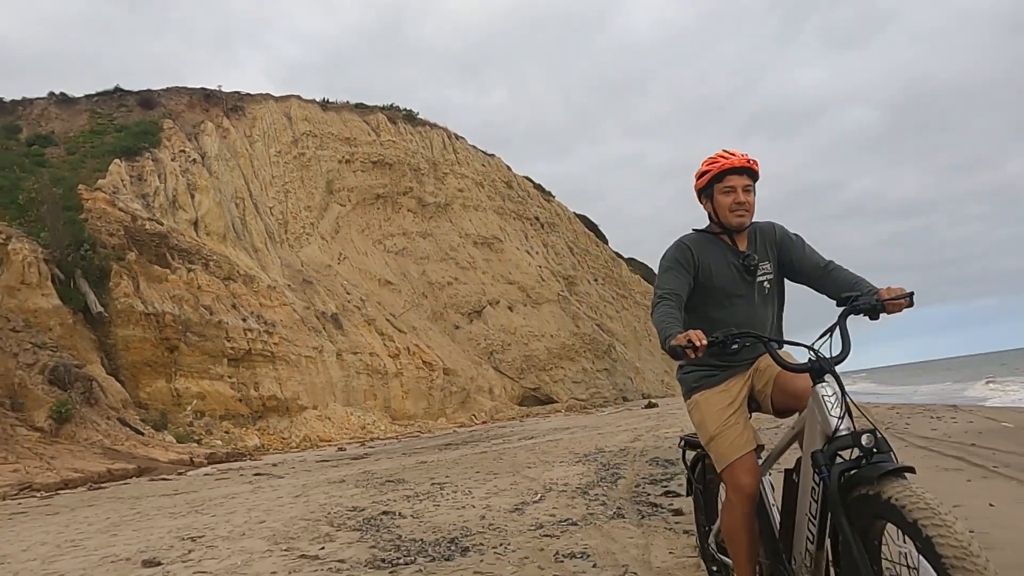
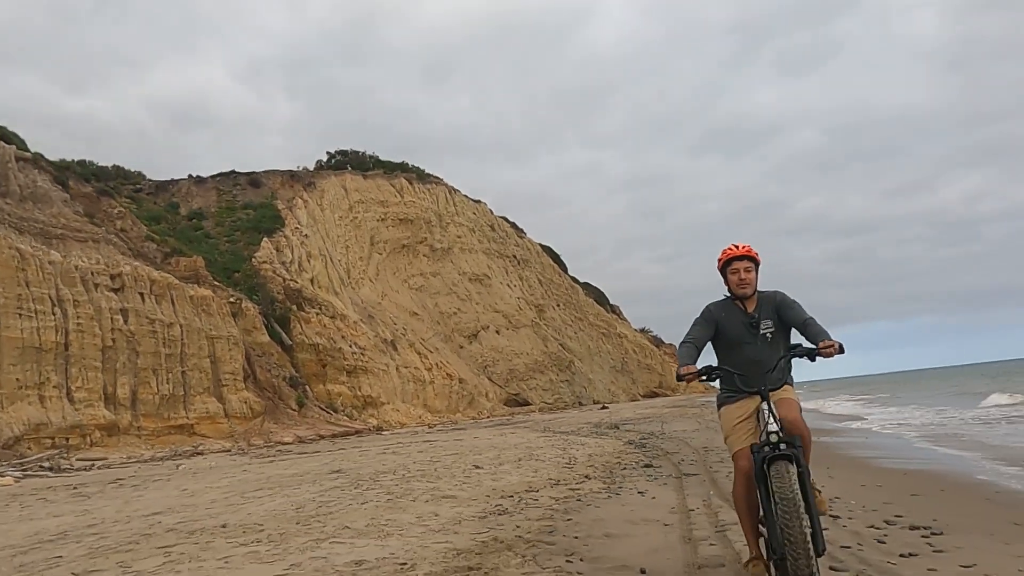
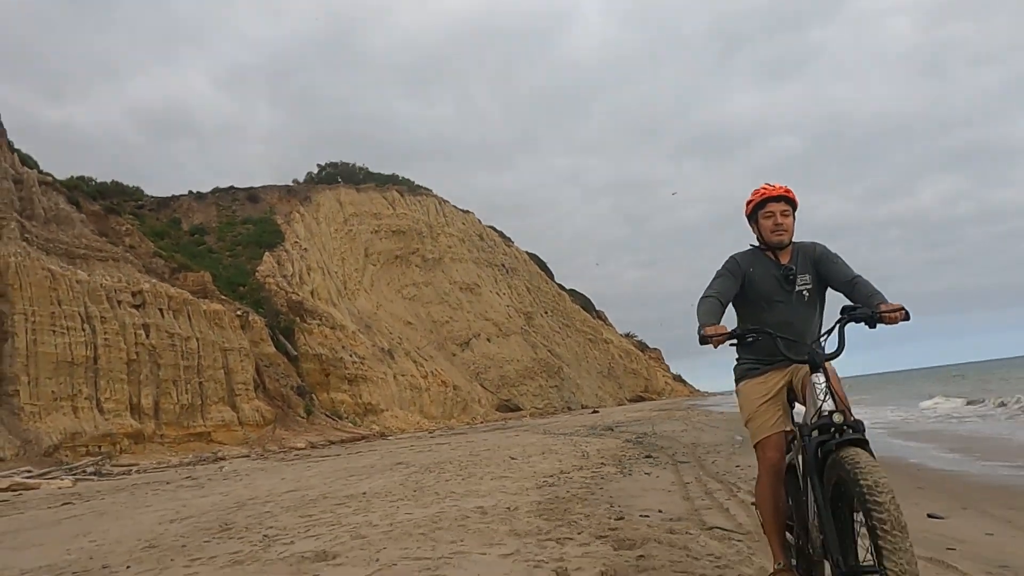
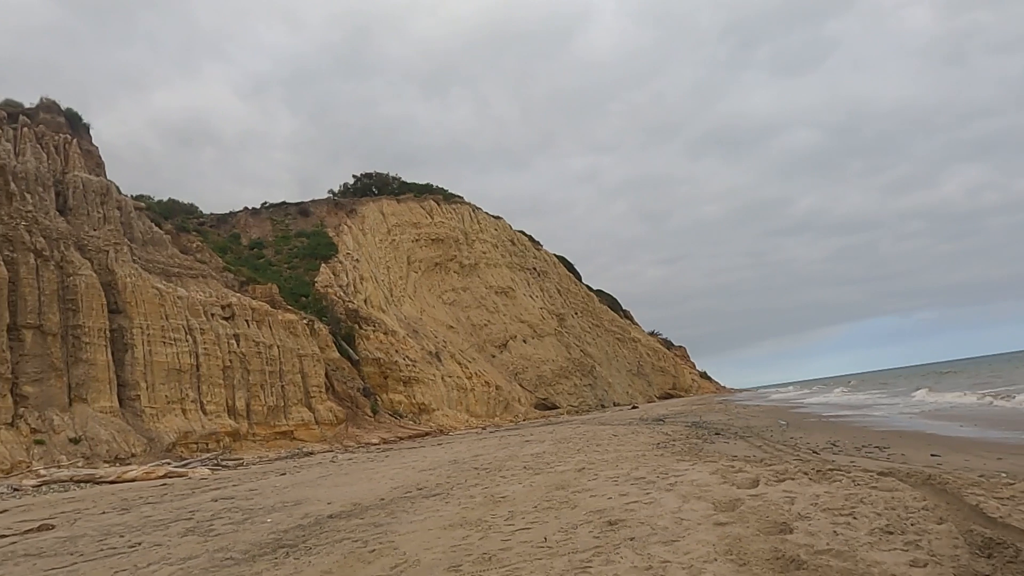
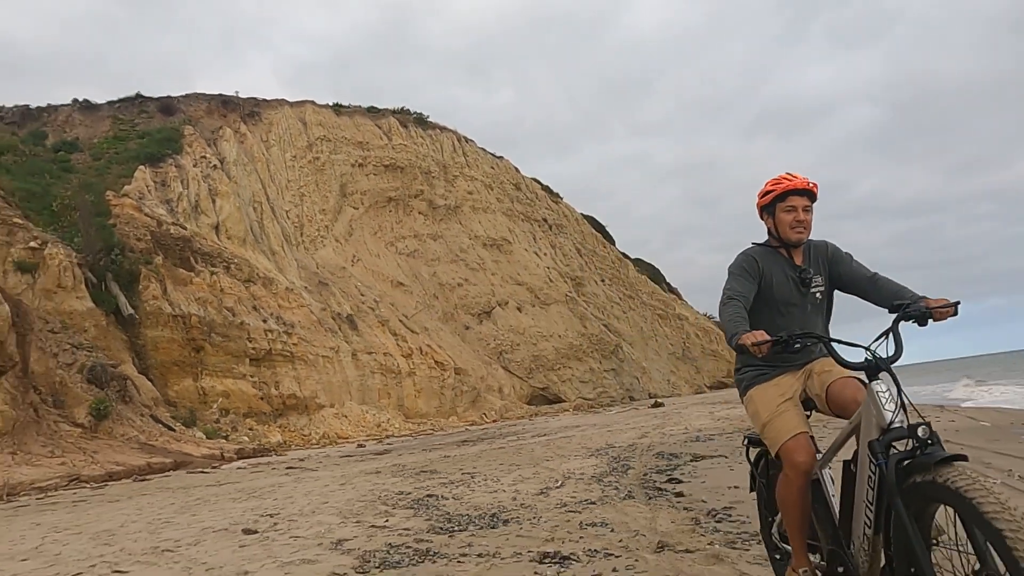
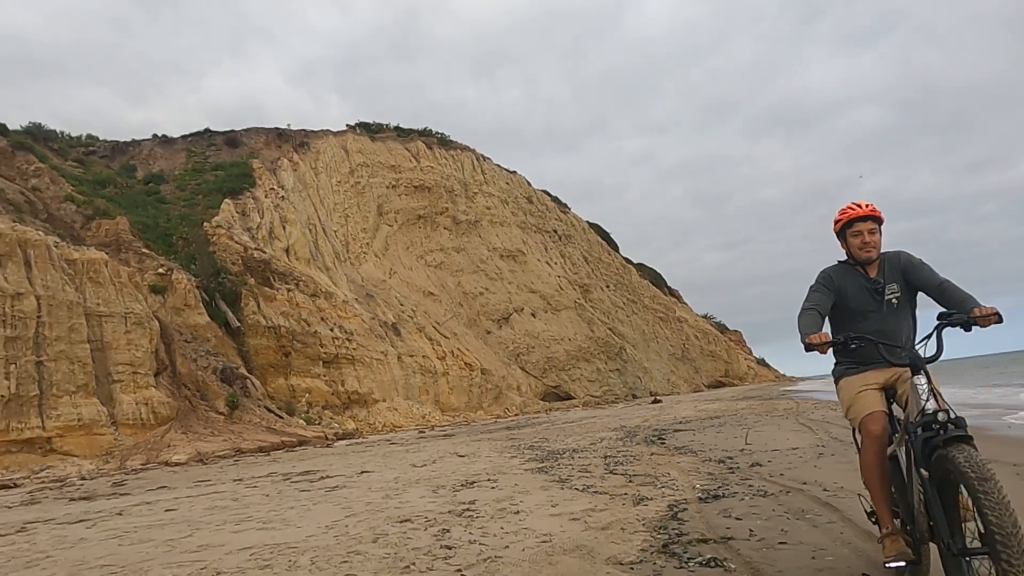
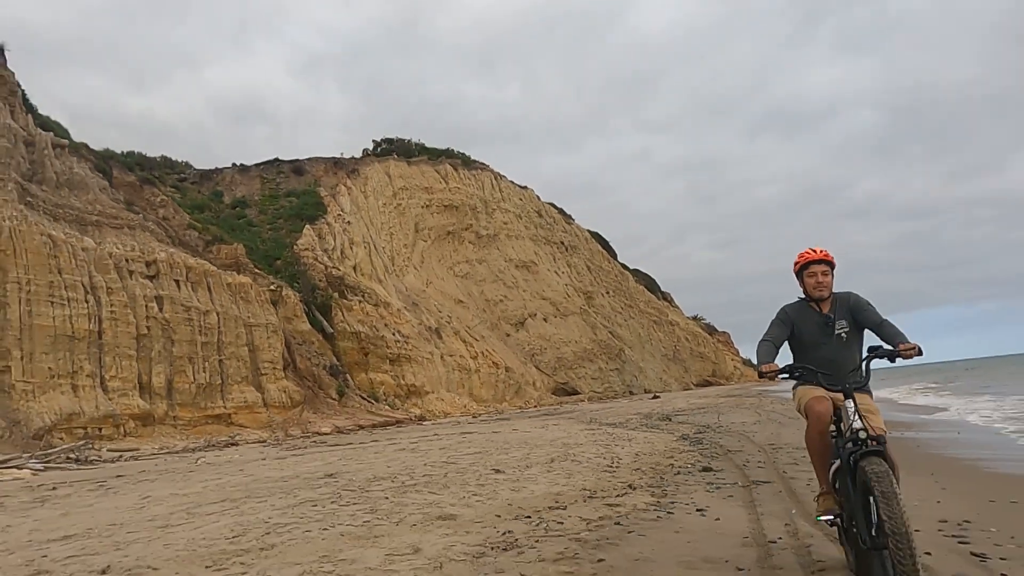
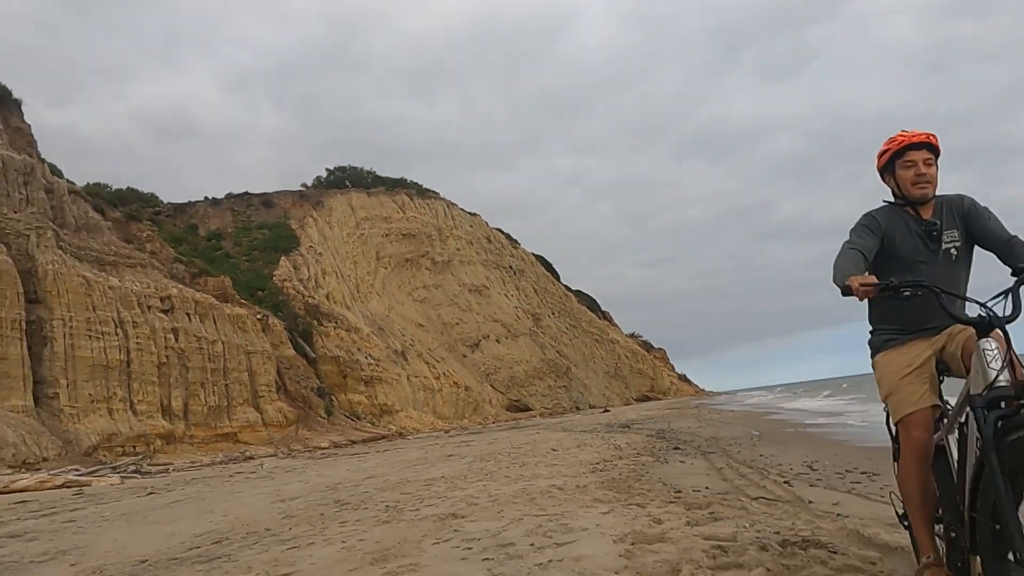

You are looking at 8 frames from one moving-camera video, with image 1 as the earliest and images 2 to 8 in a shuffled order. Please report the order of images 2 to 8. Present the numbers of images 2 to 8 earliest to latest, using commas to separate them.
5, 6, 7, 2, 3, 8, 4
